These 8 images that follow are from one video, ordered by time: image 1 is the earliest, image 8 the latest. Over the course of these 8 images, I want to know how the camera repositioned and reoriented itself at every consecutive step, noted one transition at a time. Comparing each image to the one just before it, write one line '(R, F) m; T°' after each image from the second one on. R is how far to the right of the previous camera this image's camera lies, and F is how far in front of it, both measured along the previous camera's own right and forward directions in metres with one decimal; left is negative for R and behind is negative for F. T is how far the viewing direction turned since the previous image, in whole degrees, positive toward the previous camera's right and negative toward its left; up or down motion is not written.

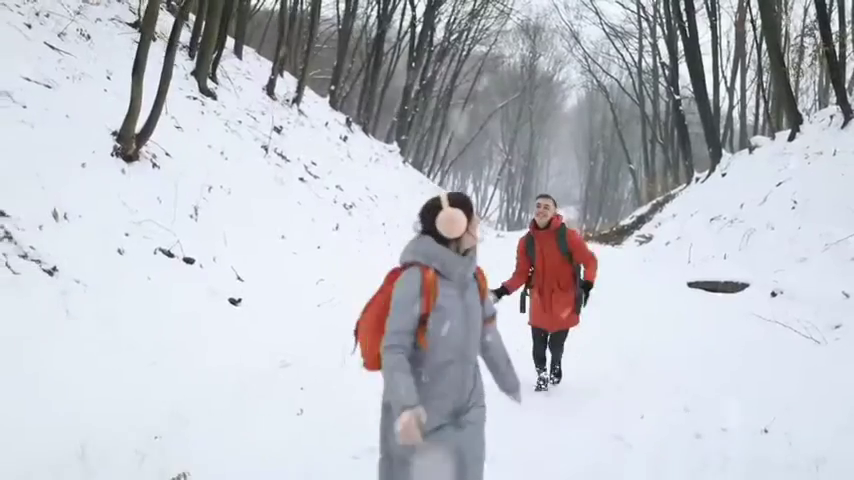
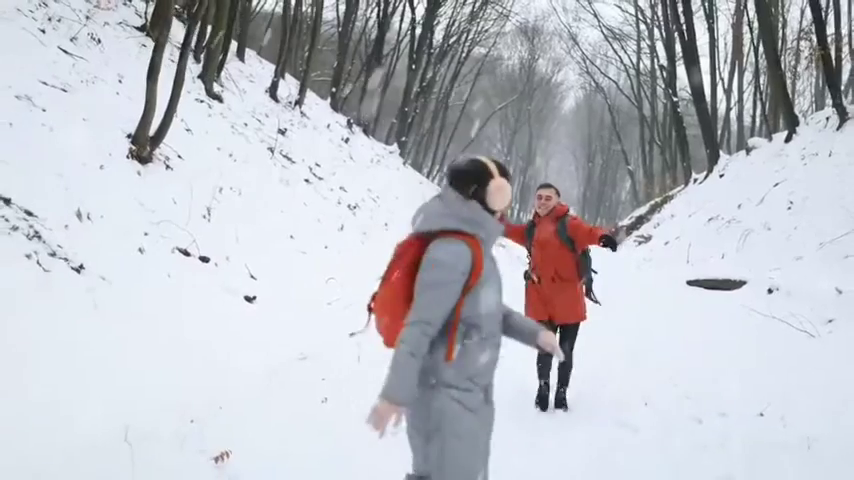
(-0.1, -0.2) m; 0°
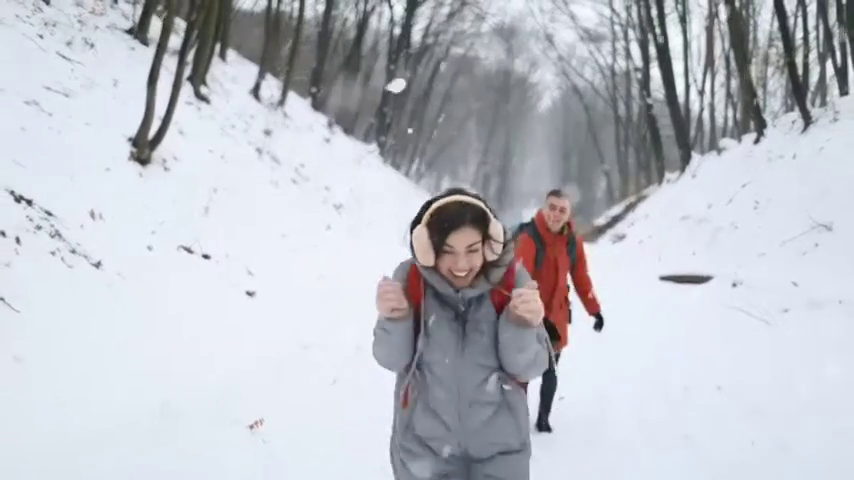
(-0.1, -0.5) m; +2°
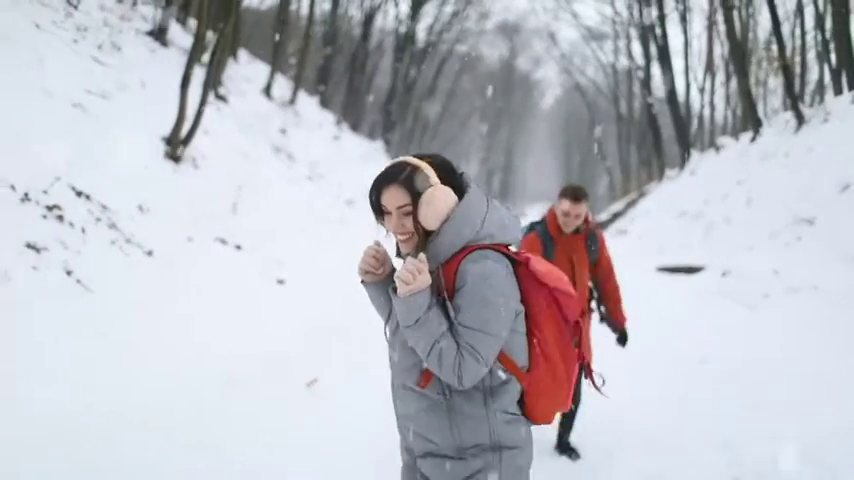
(-0.1, -0.7) m; 0°
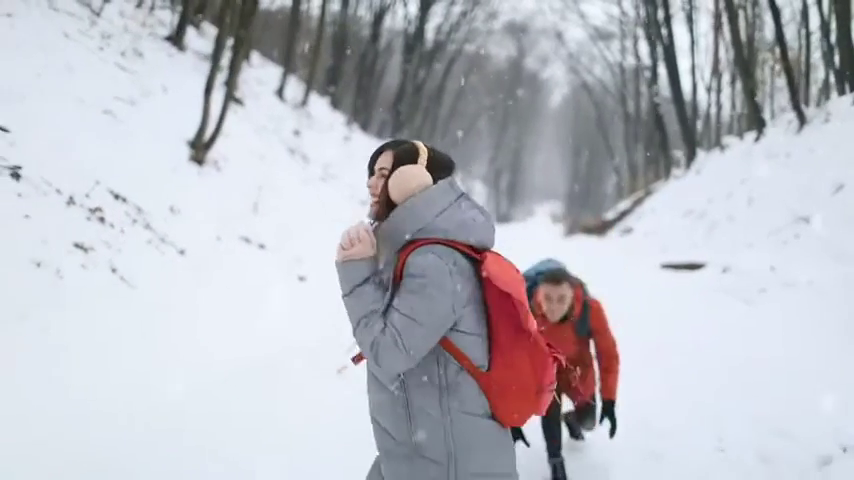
(-0.1, -0.4) m; -1°
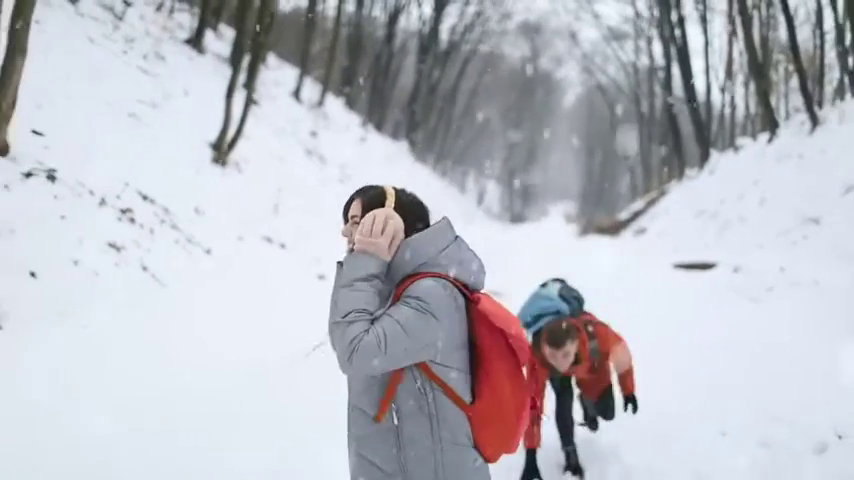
(0.0, -0.2) m; -1°
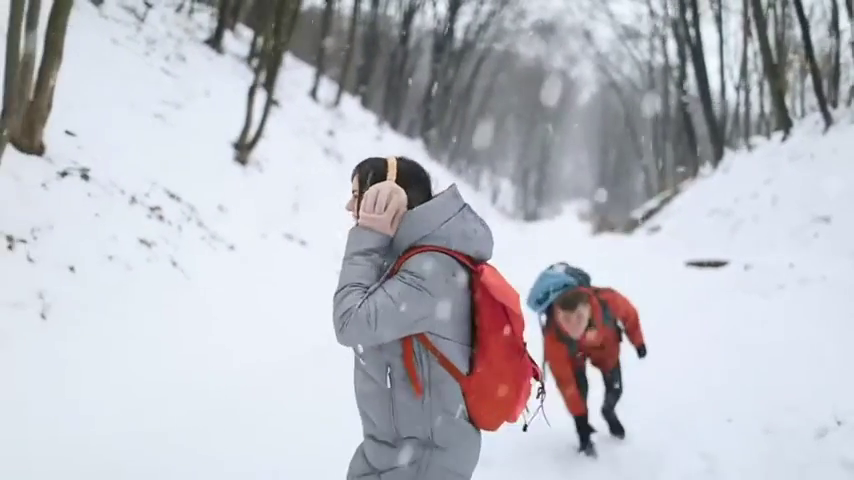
(0.0, -0.2) m; -1°
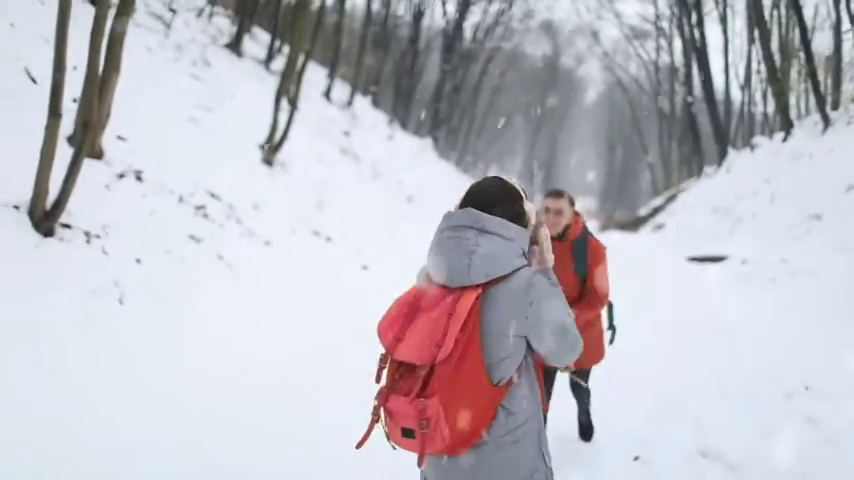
(-0.2, -0.7) m; 0°
